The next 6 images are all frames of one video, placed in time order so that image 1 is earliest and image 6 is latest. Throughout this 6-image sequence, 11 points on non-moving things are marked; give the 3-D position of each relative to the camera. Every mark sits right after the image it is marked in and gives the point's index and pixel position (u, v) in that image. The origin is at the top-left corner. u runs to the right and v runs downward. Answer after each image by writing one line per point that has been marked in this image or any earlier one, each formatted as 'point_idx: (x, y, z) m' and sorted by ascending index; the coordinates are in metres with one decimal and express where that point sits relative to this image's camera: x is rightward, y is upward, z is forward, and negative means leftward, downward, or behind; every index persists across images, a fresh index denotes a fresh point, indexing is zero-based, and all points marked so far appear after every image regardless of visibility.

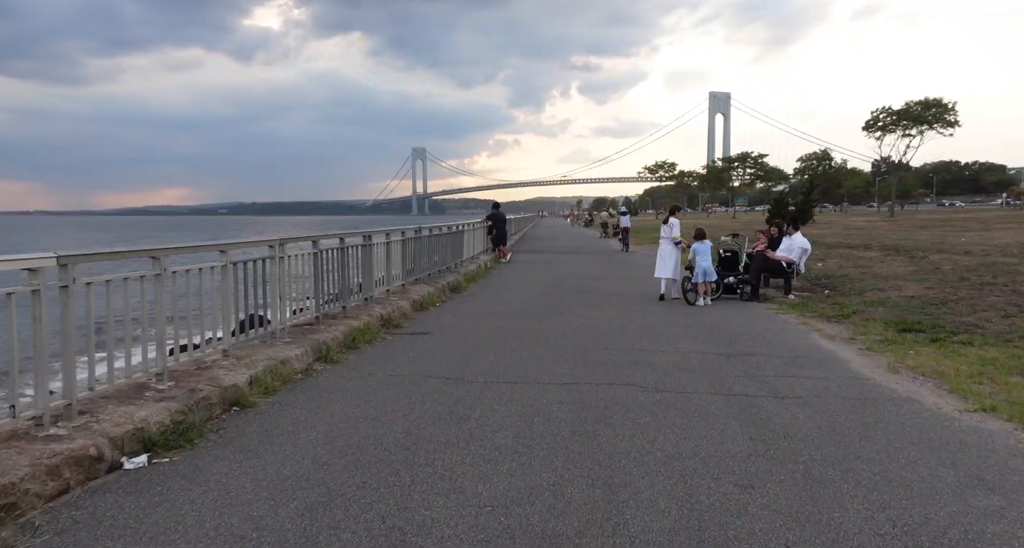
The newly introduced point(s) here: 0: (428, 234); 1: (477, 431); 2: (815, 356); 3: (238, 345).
0: (-1.6, +0.8, +14.2) m
1: (-0.2, -1.0, +4.8) m
2: (+3.1, -0.8, +7.5) m
3: (-2.4, -0.6, +6.3) m
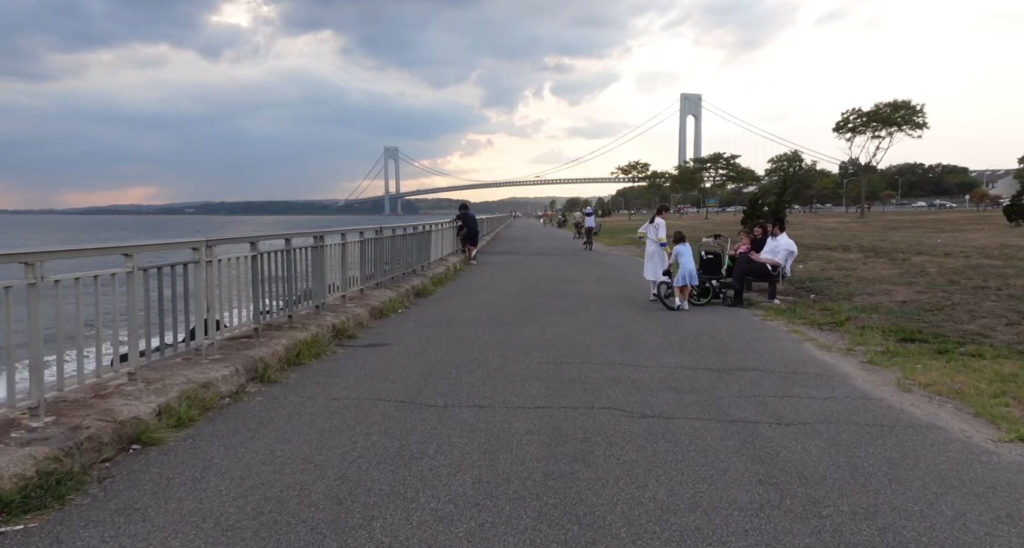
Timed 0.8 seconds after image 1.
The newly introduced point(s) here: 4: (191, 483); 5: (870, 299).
0: (-2.2, +0.7, +13.3) m
1: (-0.4, -1.1, +3.9) m
2: (+2.8, -0.9, +6.8) m
3: (-2.6, -0.7, +5.3) m
4: (-1.6, -1.1, +3.7) m
5: (+5.5, -0.4, +11.1) m
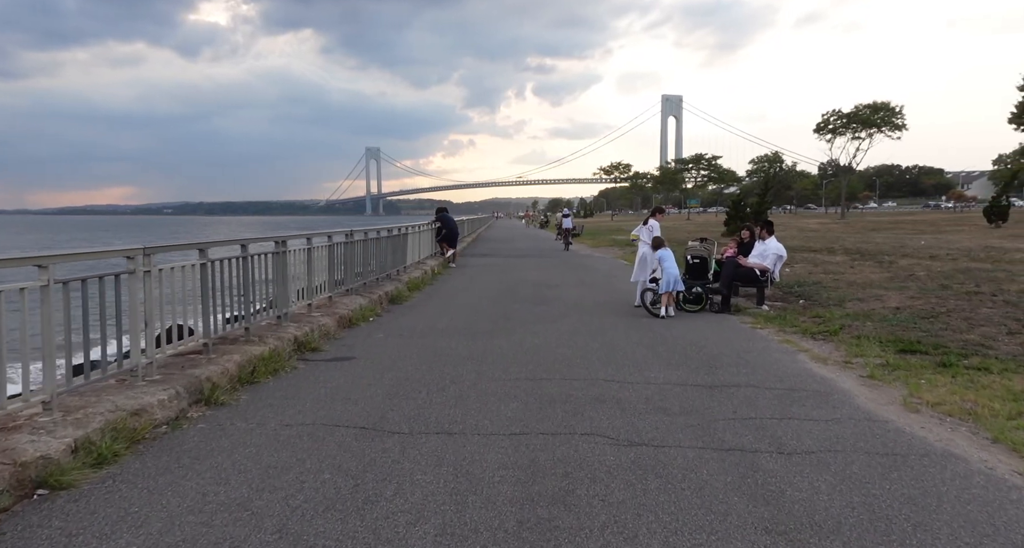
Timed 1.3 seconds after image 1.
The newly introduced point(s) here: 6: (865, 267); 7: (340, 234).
0: (-2.6, +0.6, +12.7) m
1: (-0.6, -1.2, +3.4) m
2: (+2.6, -1.0, +6.3) m
3: (-2.8, -0.7, +4.7) m
4: (-1.8, -1.1, +3.1) m
5: (+5.2, -0.5, +10.7) m
6: (+7.8, +0.1, +16.1) m
7: (-2.6, +0.6, +10.9) m
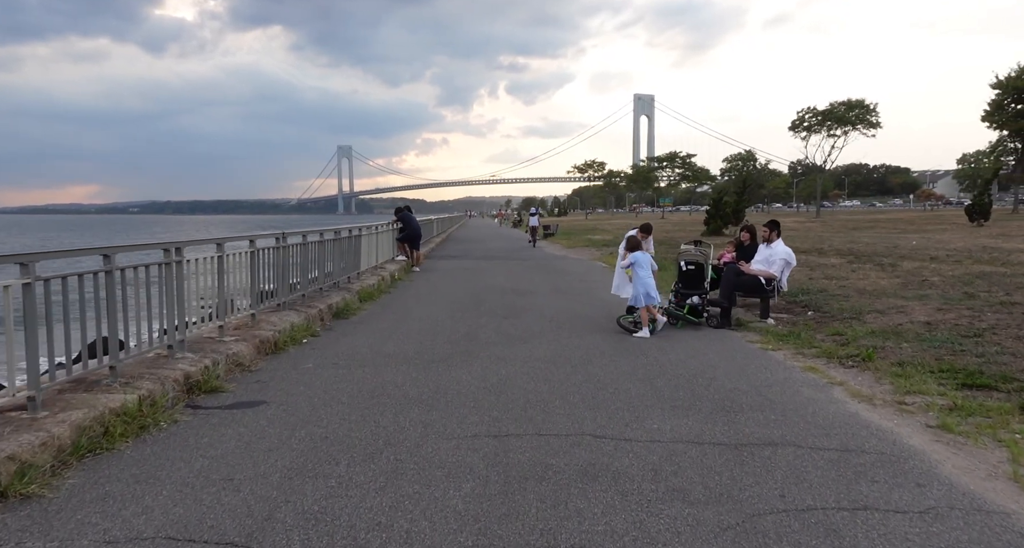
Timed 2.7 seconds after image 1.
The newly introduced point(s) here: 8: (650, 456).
0: (-3.1, +0.5, +10.8) m
1: (-0.8, -1.3, +1.7) m
2: (+2.3, -1.1, +4.7) m
3: (-3.0, -0.9, +2.9) m
4: (-1.9, -1.3, +1.3) m
5: (+4.7, -0.6, +9.2) m
6: (+7.2, +0.1, +14.7) m
7: (-3.1, +0.5, +9.1) m
8: (+0.9, -1.1, +4.5) m
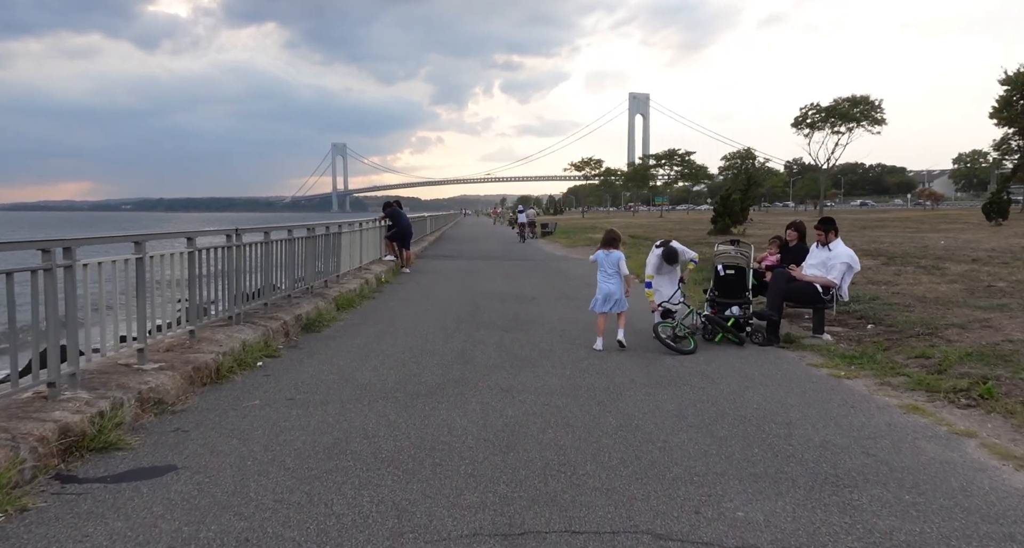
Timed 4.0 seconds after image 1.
0: (-3.0, +0.4, +9.1) m
1: (-0.7, -1.4, -0.1) m
2: (+2.4, -1.2, +3.0) m
3: (-2.9, -1.0, +1.2) m
4: (-1.8, -1.4, -0.4) m
5: (+4.8, -0.6, +7.5) m
6: (+7.2, 0.0, +13.0) m
7: (-3.0, +0.4, +7.4) m
8: (+1.0, -1.2, +2.8) m
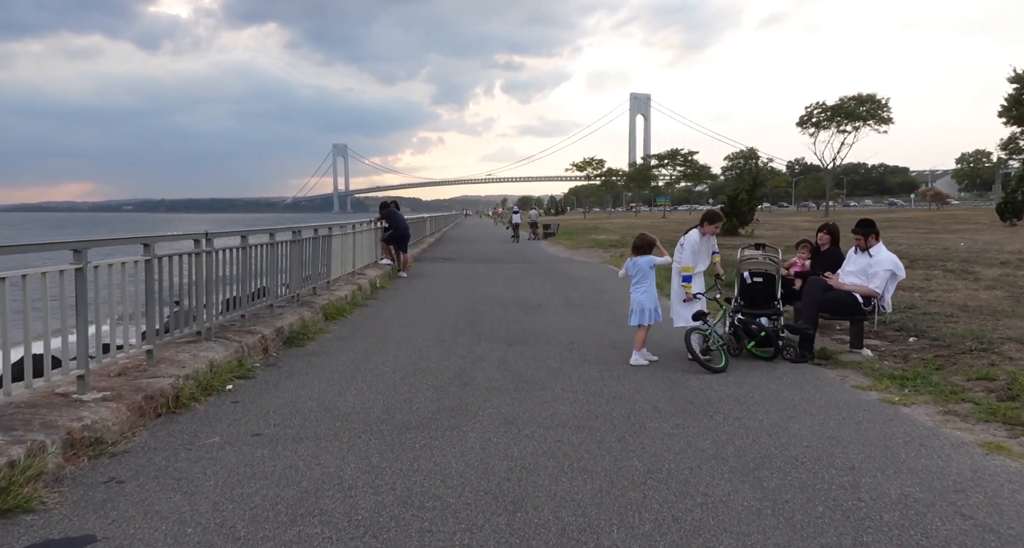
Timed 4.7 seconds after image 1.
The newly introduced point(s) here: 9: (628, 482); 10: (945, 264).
0: (-3.0, +0.4, +8.3) m
1: (-0.6, -1.5, -0.9) m
2: (+2.4, -1.3, +2.1) m
3: (-2.9, -1.1, +0.3) m
4: (-1.8, -1.5, -1.2) m
5: (+4.8, -0.7, +6.6) m
6: (+7.3, -0.1, +12.2) m
7: (-3.0, +0.3, +6.5) m
8: (+1.0, -1.3, +2.0) m
9: (+0.6, -1.1, +4.0) m
10: (+9.1, +0.2, +15.1) m
